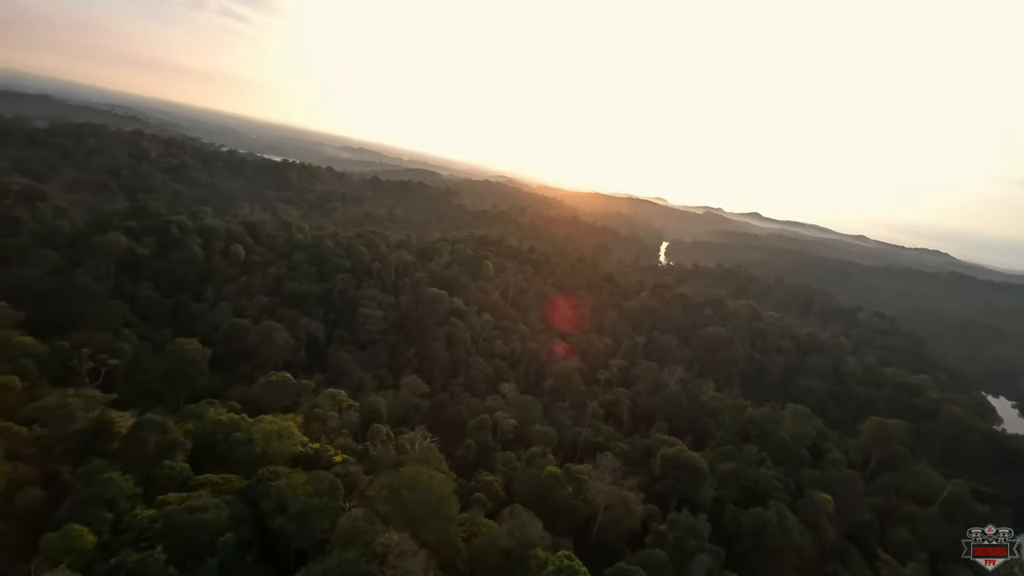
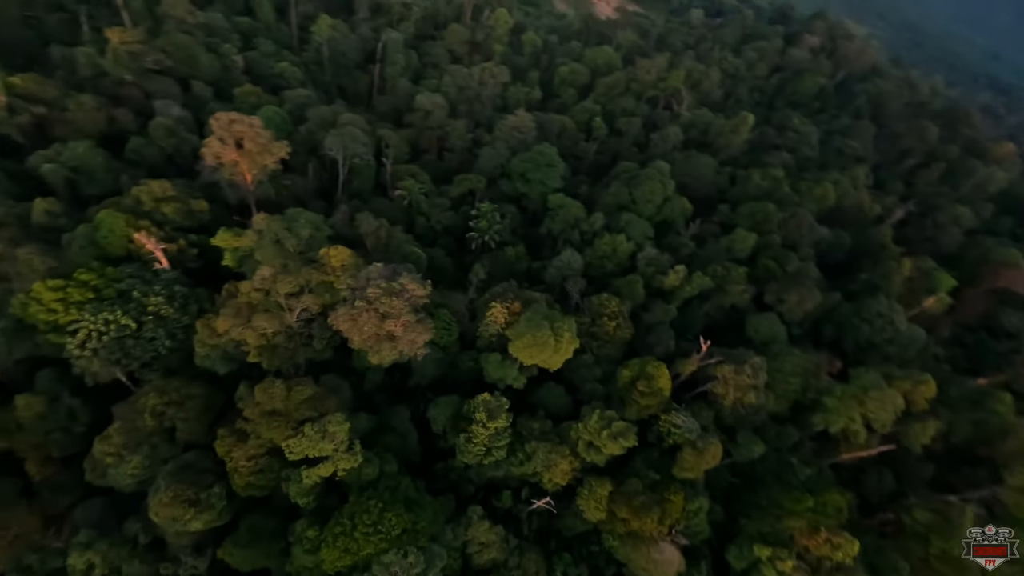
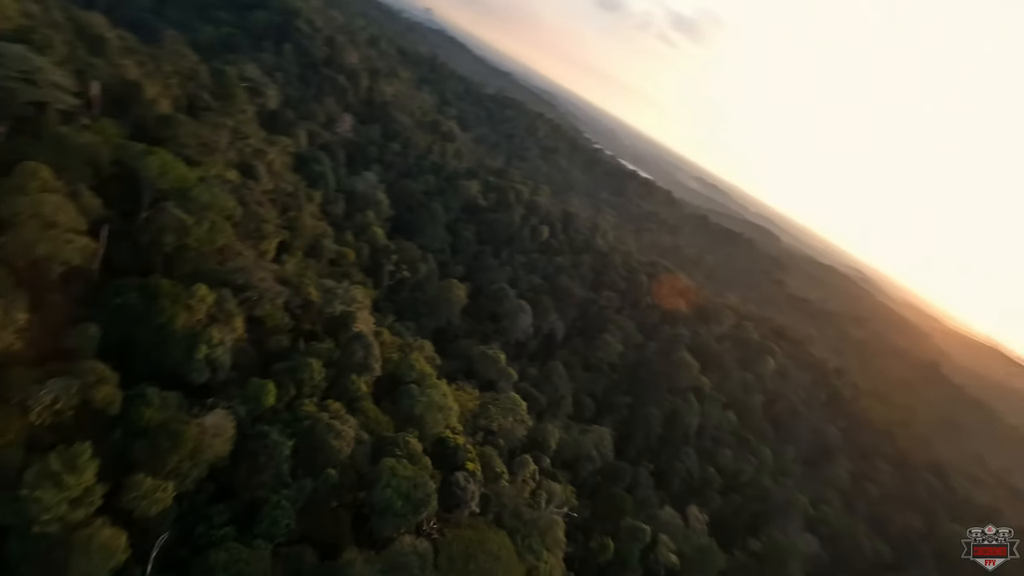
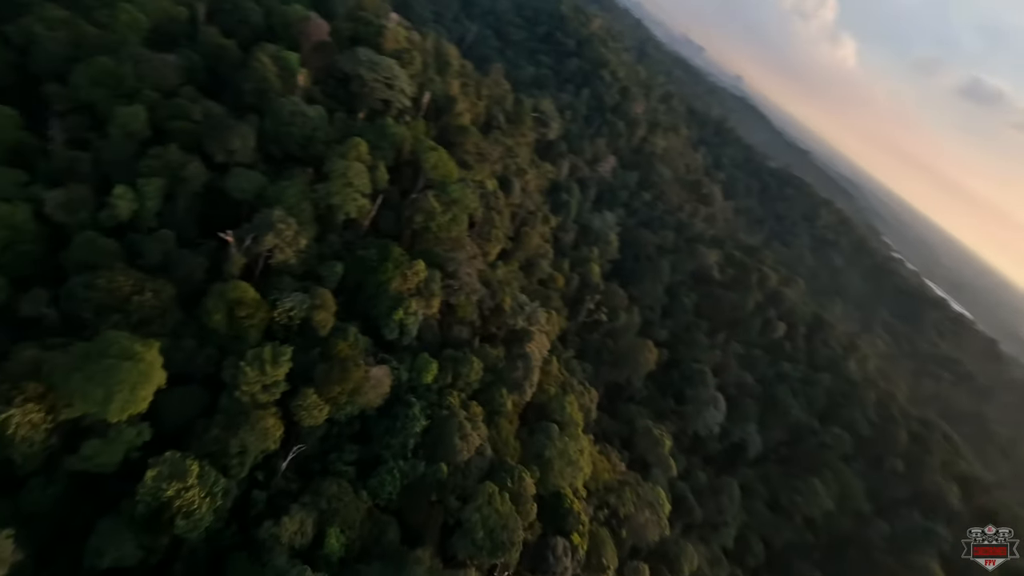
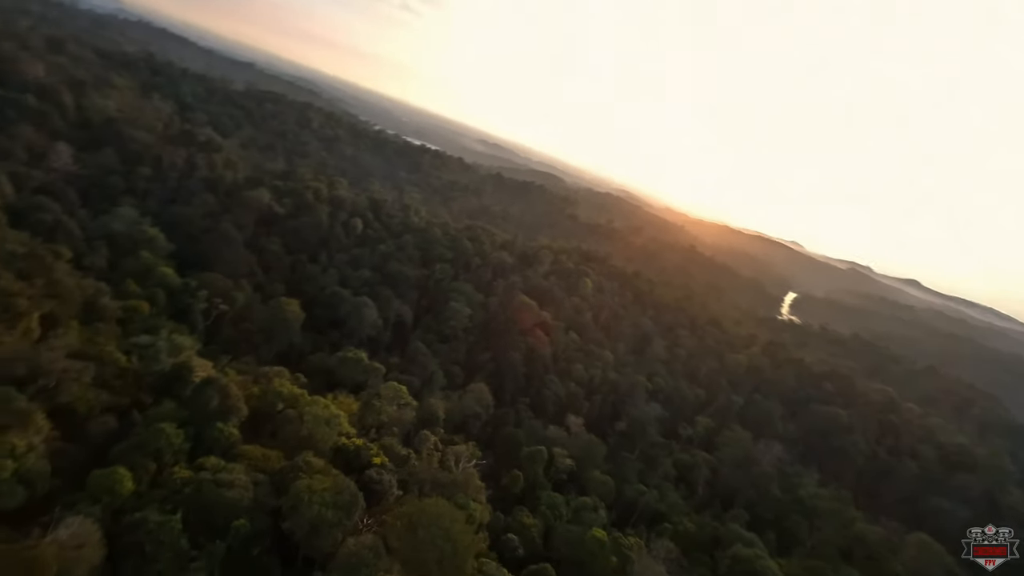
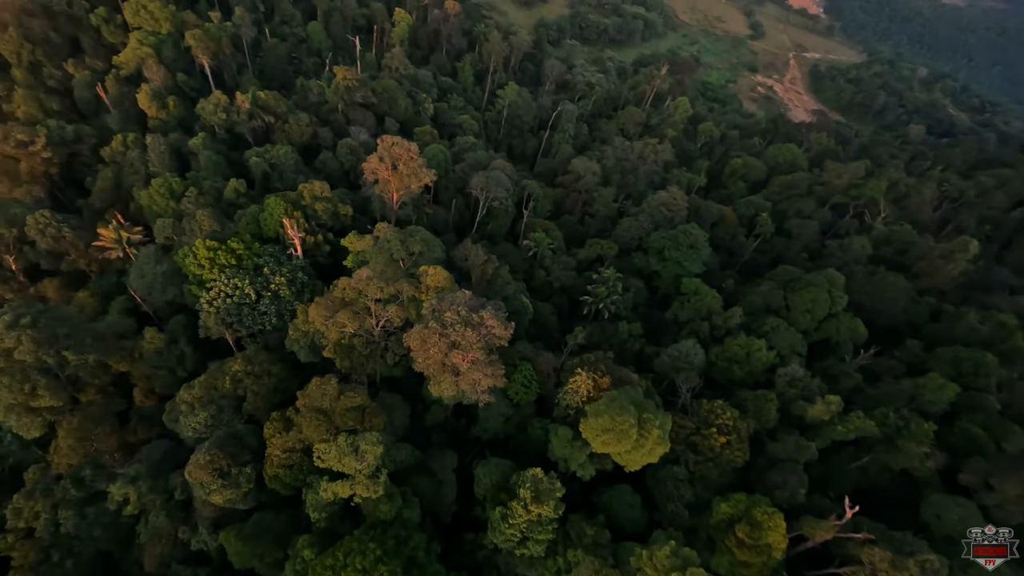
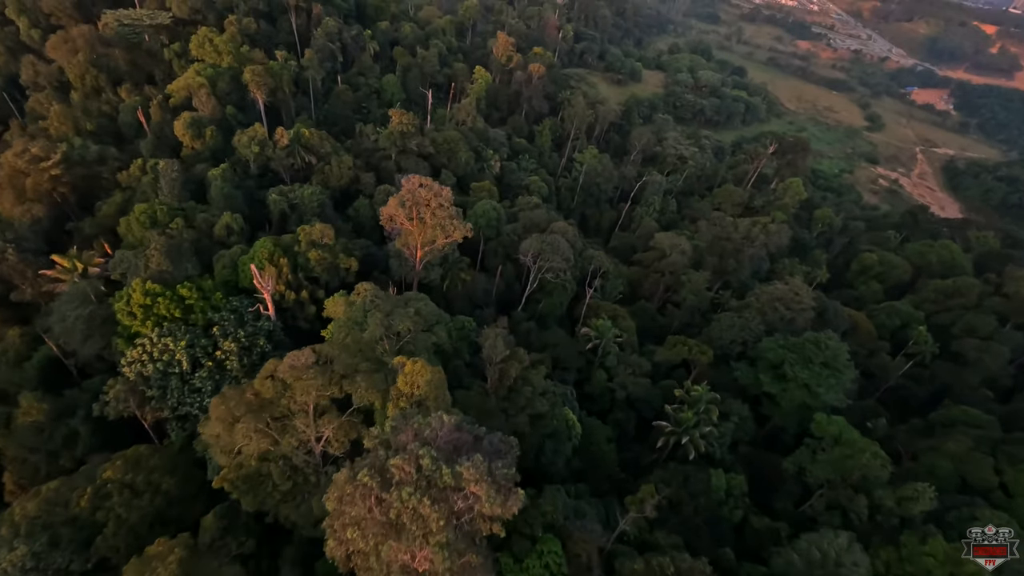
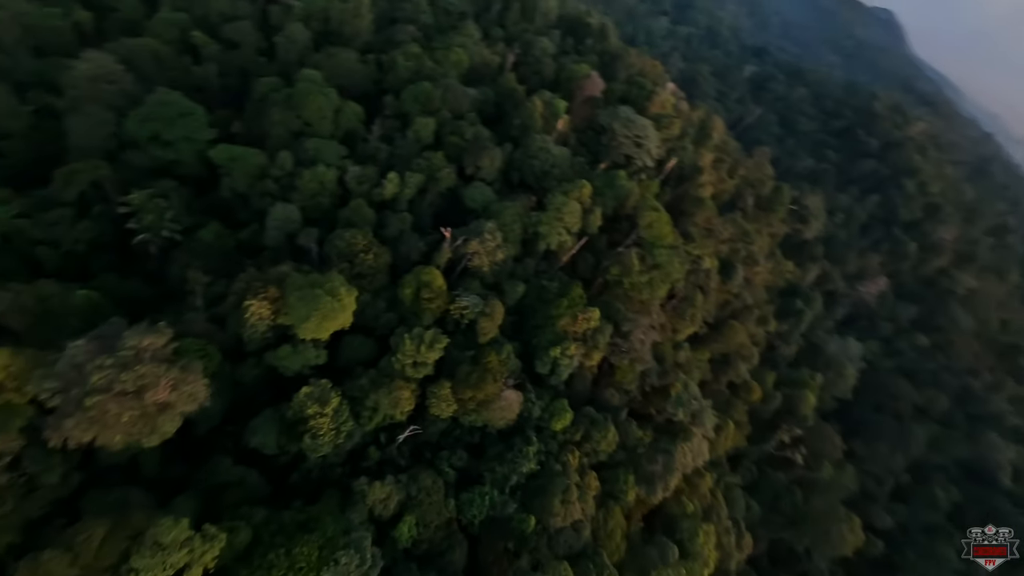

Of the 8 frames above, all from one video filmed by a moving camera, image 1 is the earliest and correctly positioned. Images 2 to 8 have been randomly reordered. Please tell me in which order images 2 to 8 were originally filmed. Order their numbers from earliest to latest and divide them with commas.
5, 3, 4, 8, 2, 6, 7
